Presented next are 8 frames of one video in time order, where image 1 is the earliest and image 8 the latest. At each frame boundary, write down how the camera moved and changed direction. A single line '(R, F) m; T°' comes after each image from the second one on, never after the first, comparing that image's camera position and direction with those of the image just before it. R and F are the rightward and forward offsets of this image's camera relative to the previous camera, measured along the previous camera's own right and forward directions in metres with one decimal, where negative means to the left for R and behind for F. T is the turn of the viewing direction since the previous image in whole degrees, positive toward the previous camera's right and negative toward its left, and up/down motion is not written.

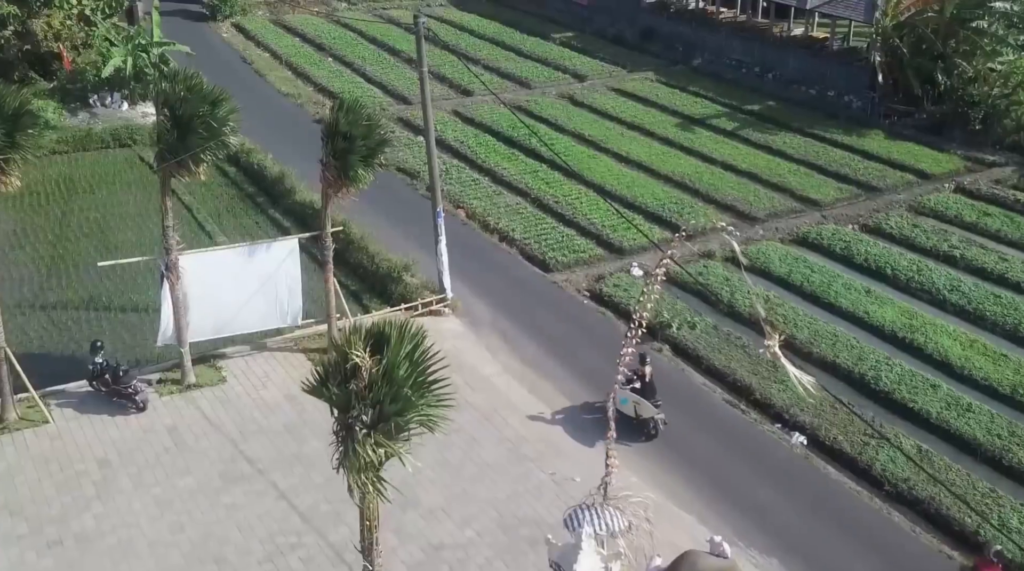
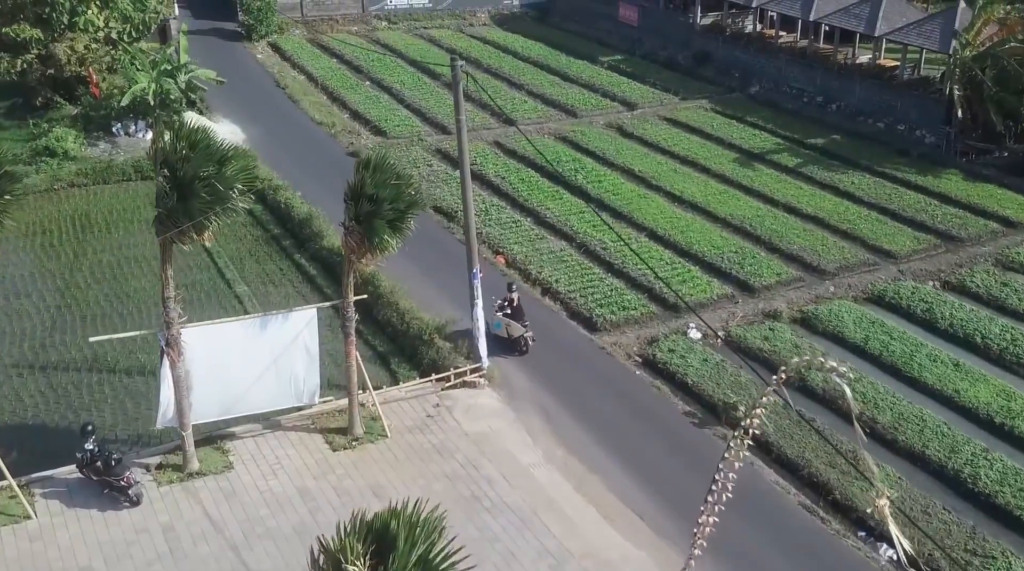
(0.0, +2.1) m; -2°
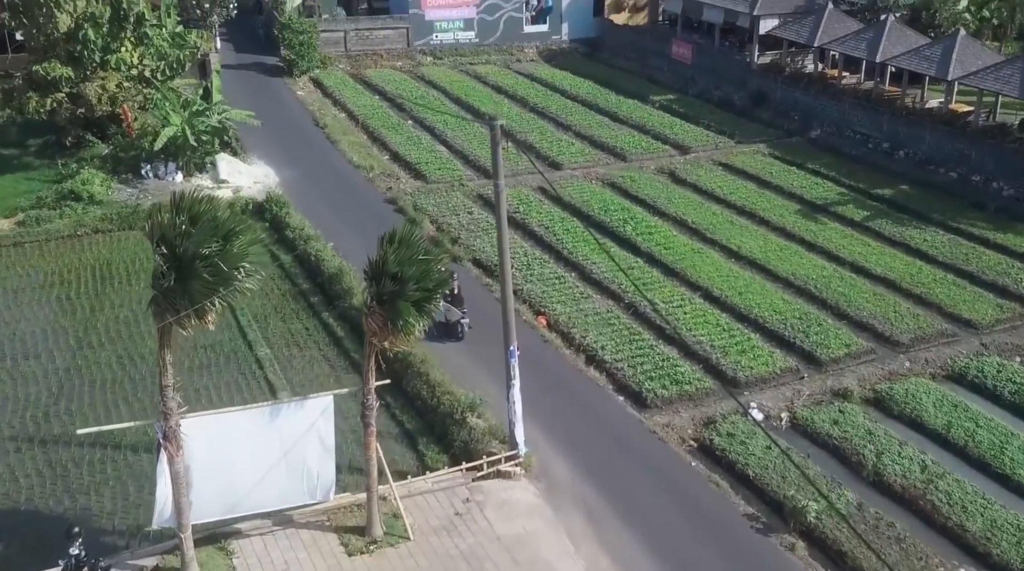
(+0.1, +1.8) m; -2°
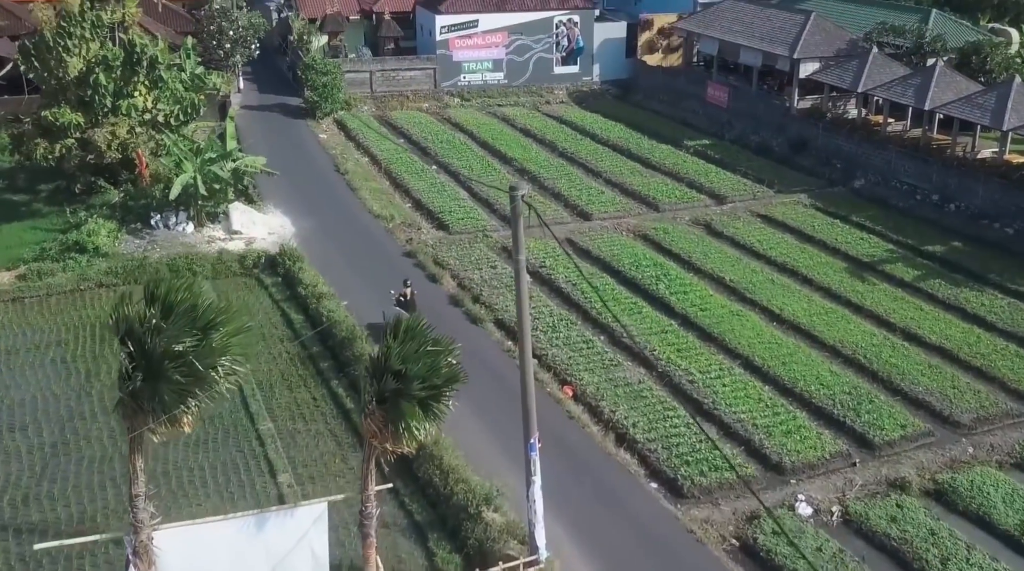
(+0.1, +1.6) m; -1°
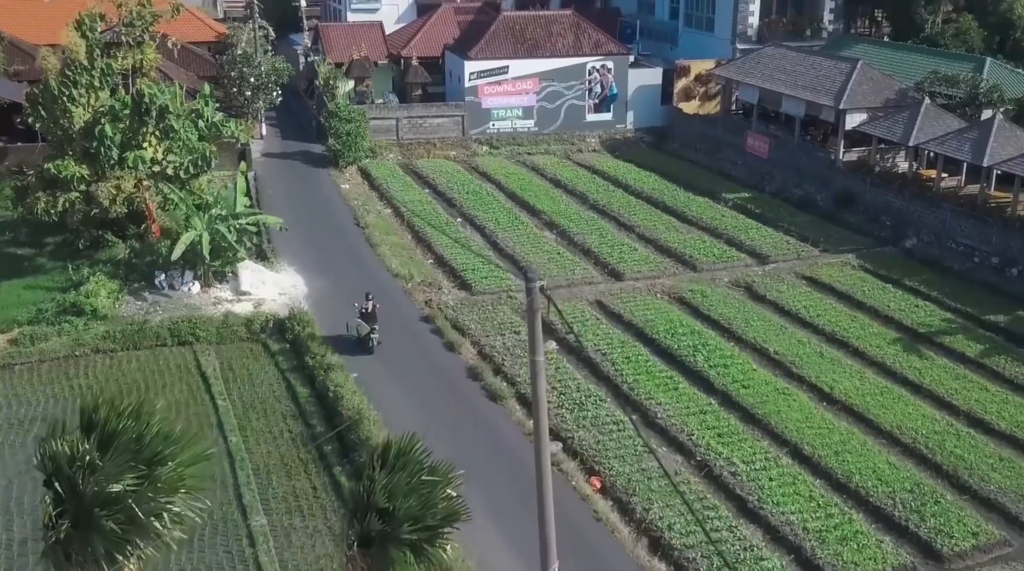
(+0.2, +2.0) m; -1°
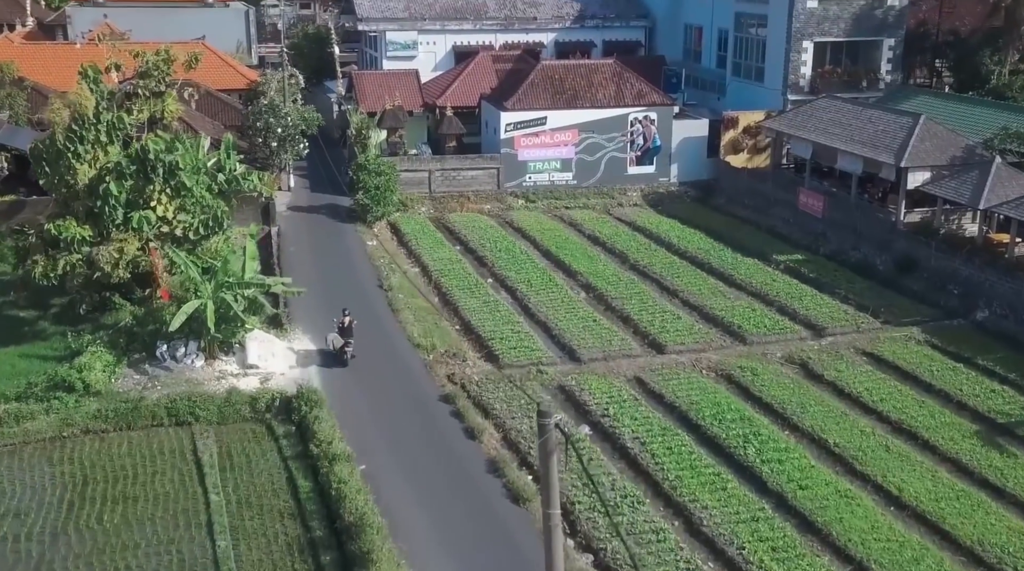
(+0.2, +2.4) m; -2°
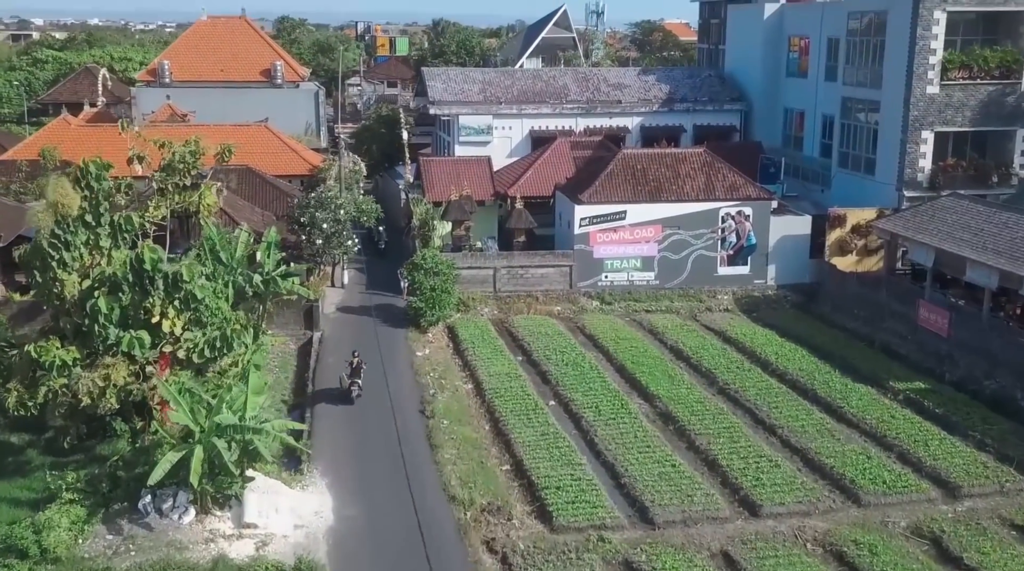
(+0.6, +4.8) m; -4°
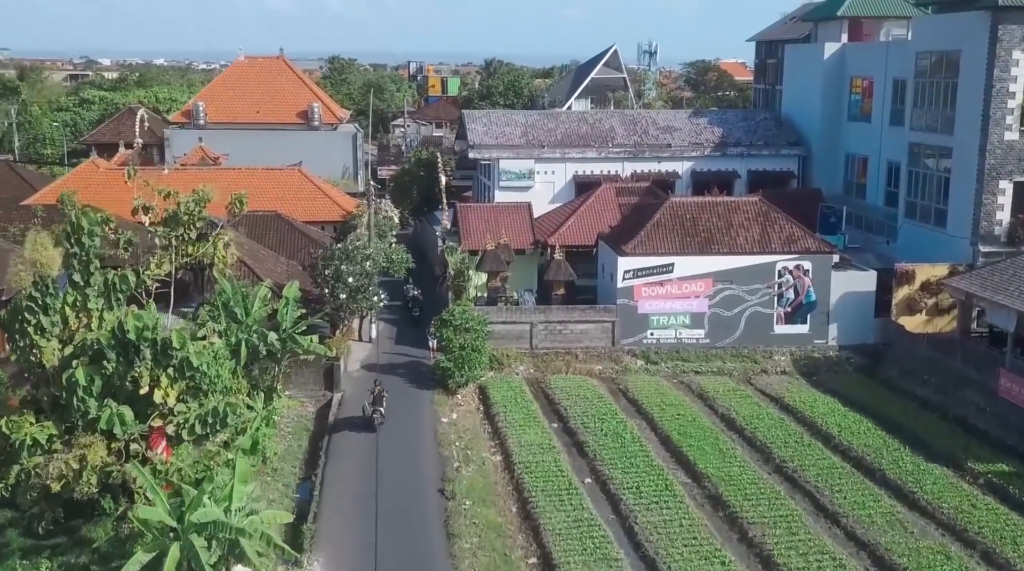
(+0.4, +2.8) m; -2°
